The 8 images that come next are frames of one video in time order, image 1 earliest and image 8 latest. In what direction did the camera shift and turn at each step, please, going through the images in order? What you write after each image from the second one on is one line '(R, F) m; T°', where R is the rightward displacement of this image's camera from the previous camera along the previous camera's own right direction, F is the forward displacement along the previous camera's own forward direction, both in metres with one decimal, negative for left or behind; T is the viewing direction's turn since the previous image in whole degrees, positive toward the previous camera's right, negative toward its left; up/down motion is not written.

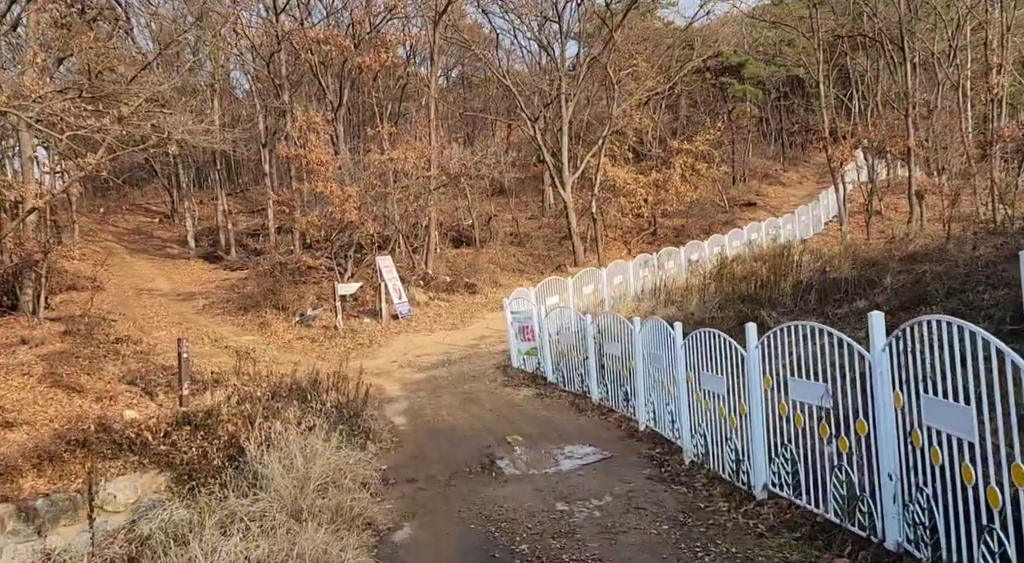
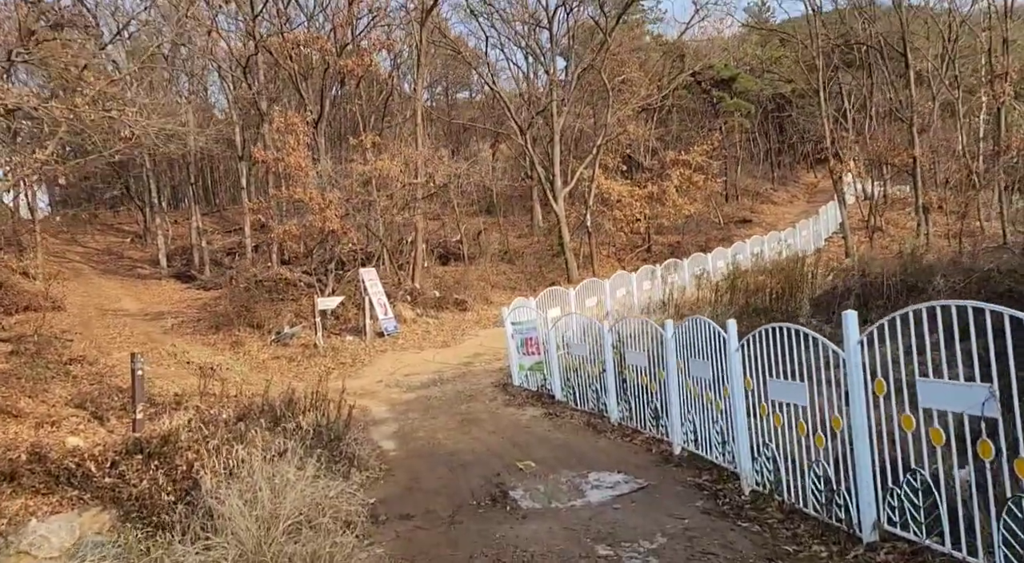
(-0.3, +1.2) m; +1°
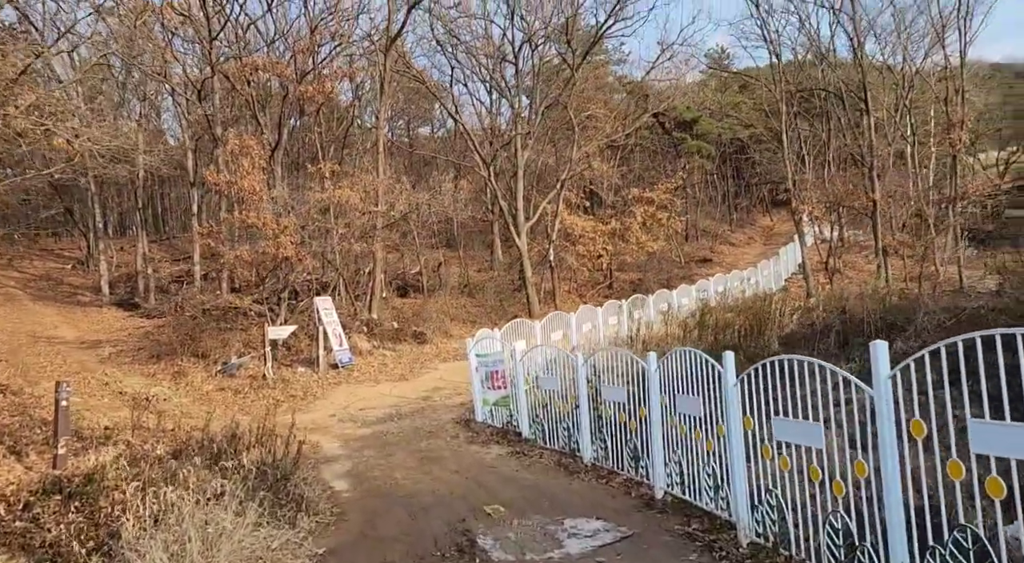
(-0.1, +0.6) m; +3°
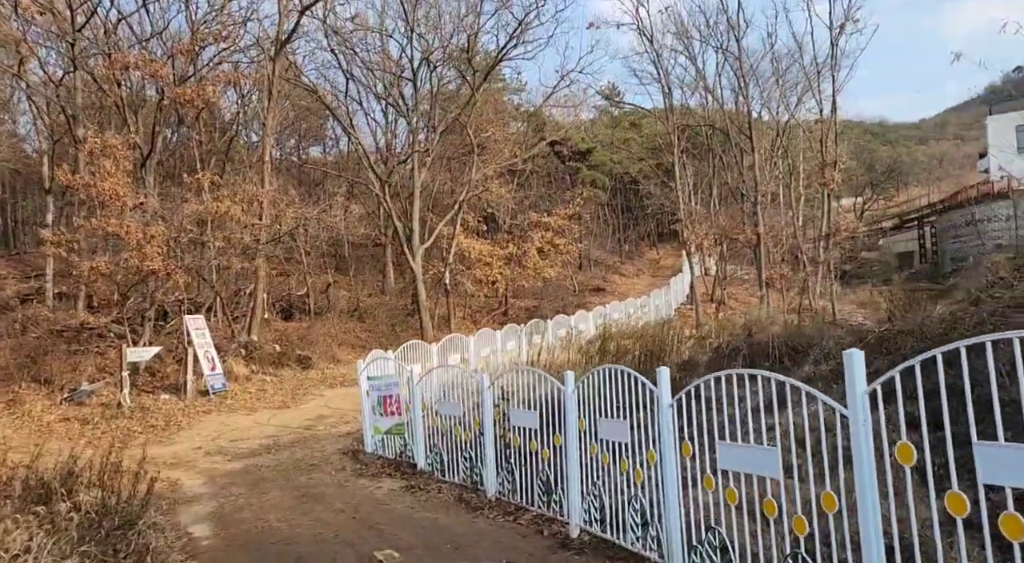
(-0.1, +0.7) m; +9°
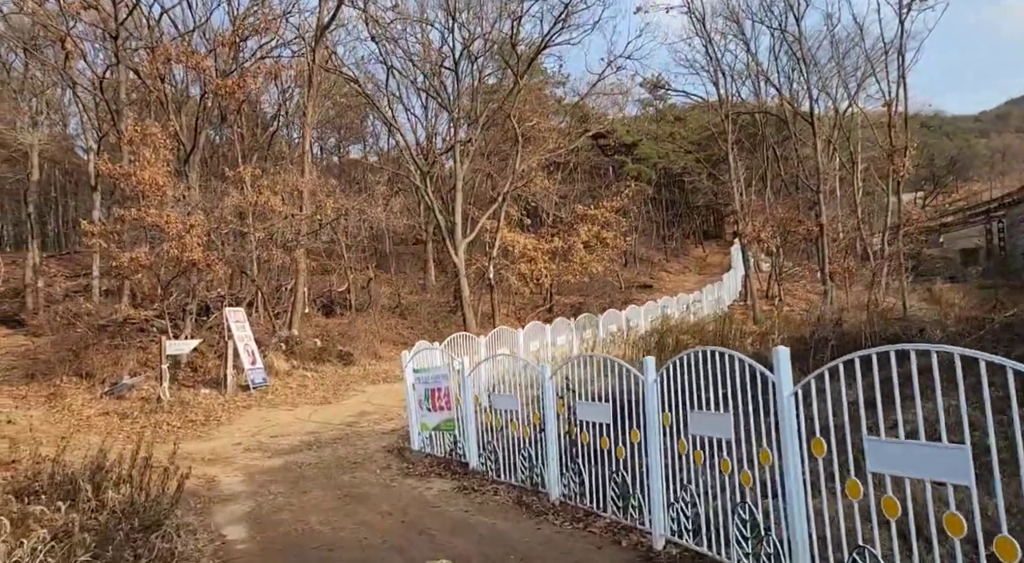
(-0.2, +0.7) m; -3°
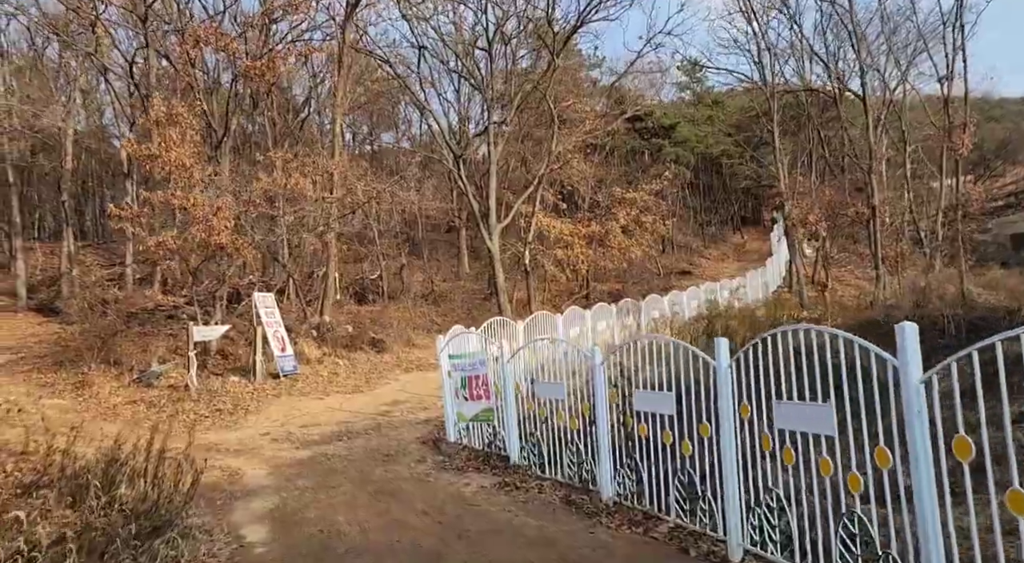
(-0.1, +0.6) m; -3°
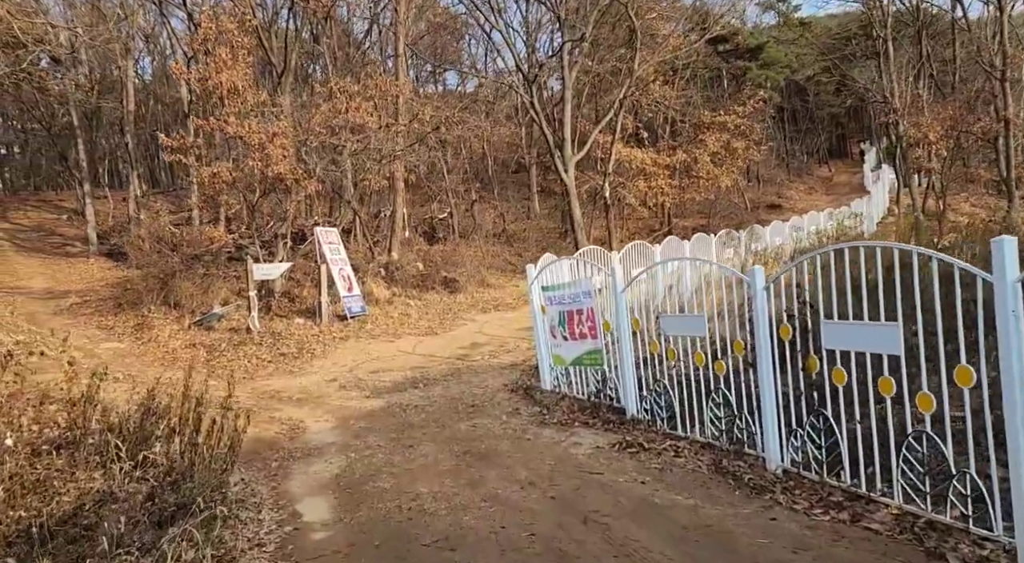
(-0.4, +1.4) m; -5°
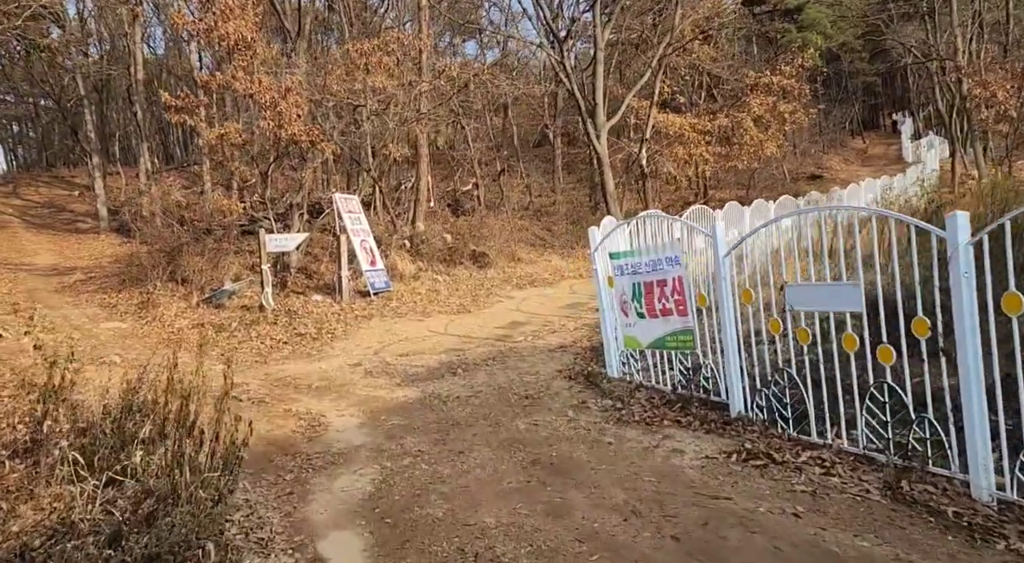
(-0.4, +1.1) m; -1°
